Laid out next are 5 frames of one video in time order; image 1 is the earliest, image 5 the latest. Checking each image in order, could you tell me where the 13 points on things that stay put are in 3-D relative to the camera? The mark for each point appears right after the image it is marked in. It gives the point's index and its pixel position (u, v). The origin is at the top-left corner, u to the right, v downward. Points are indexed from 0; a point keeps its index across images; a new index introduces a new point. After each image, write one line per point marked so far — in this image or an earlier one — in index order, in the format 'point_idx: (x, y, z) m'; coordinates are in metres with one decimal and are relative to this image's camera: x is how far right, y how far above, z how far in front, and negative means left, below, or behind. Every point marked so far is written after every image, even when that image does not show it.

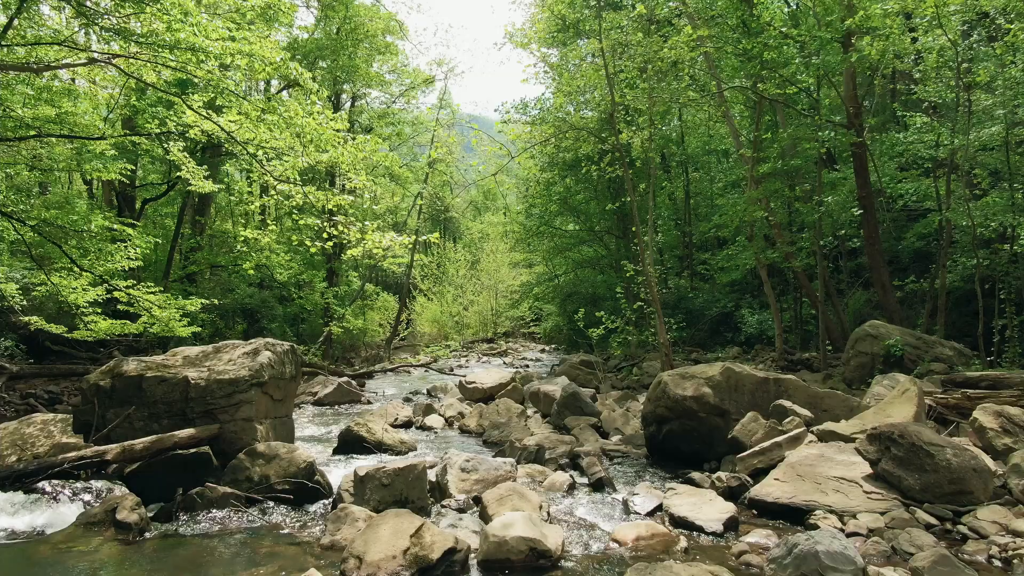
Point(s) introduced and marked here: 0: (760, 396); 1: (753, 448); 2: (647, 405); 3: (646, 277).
0: (+2.0, -0.9, +6.2) m
1: (+1.7, -1.1, +5.6) m
2: (+1.2, -1.0, +6.8) m
3: (+1.9, +0.2, +11.0) m
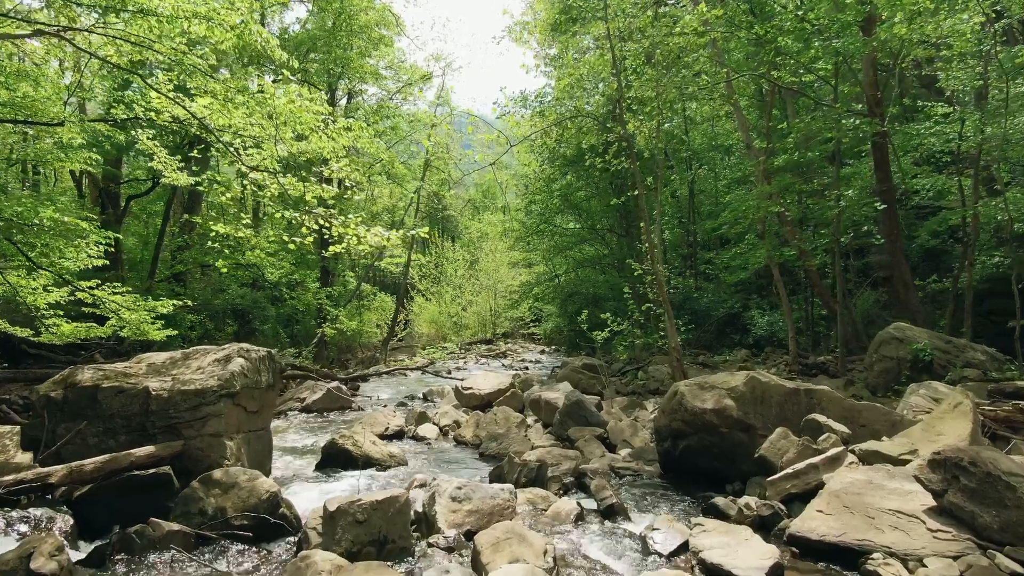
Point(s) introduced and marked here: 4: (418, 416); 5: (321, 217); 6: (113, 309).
0: (+2.0, -0.9, +5.6) m
1: (+1.7, -1.1, +4.9) m
2: (+1.2, -1.0, +6.1) m
3: (+1.9, +0.2, +10.3) m
4: (-1.2, -1.6, +9.9) m
5: (-2.4, +0.9, +9.4) m
6: (-4.0, -0.2, +7.8) m
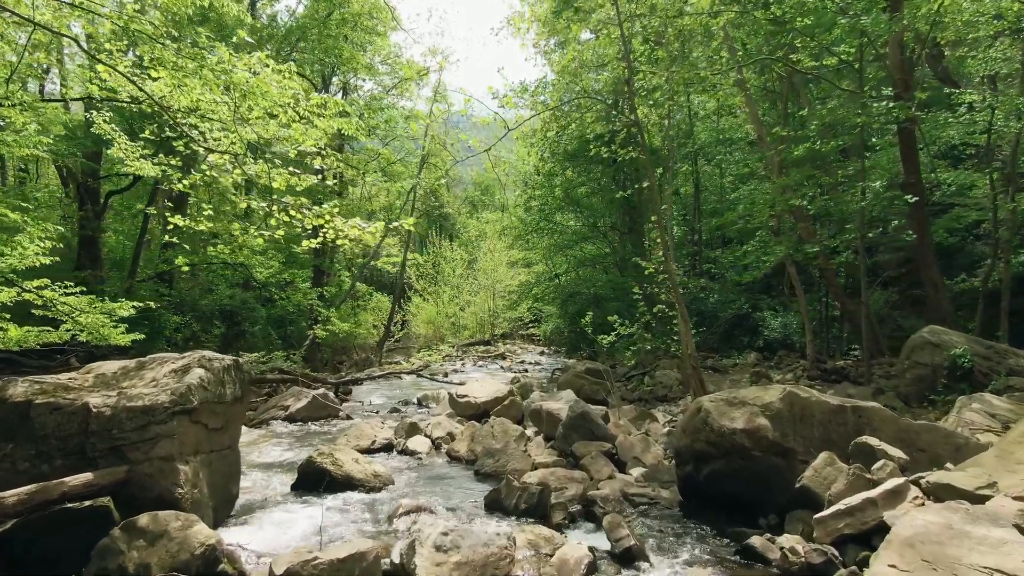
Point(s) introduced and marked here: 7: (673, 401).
0: (+2.0, -0.9, +4.8) m
1: (+1.7, -1.2, +4.1) m
2: (+1.2, -1.0, +5.3) m
3: (+1.9, +0.2, +9.6) m
4: (-1.2, -1.6, +9.1) m
5: (-2.4, +0.9, +8.6) m
6: (-4.0, -0.2, +7.1) m
7: (+2.3, -1.6, +11.1) m
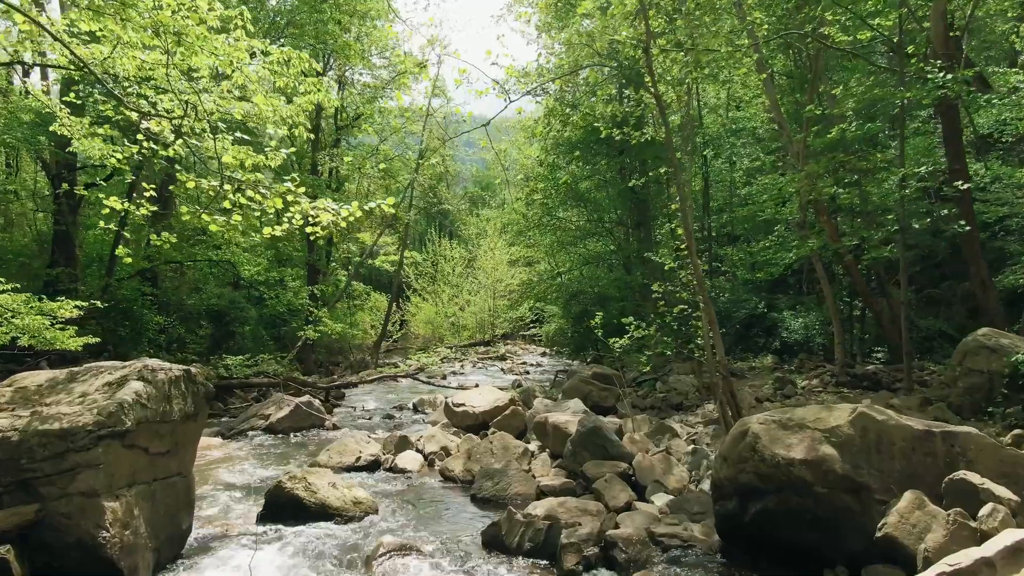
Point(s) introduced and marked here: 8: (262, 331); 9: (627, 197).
0: (+2.0, -0.8, +3.8) m
1: (+1.7, -1.1, +3.2) m
2: (+1.2, -1.0, +4.4) m
3: (+1.9, +0.2, +8.6) m
4: (-1.2, -1.6, +8.2) m
5: (-2.4, +0.9, +7.7) m
6: (-4.0, -0.2, +6.1) m
7: (+2.3, -1.6, +10.2) m
8: (-6.1, -1.1, +19.0) m
9: (+2.5, +2.0, +17.2) m
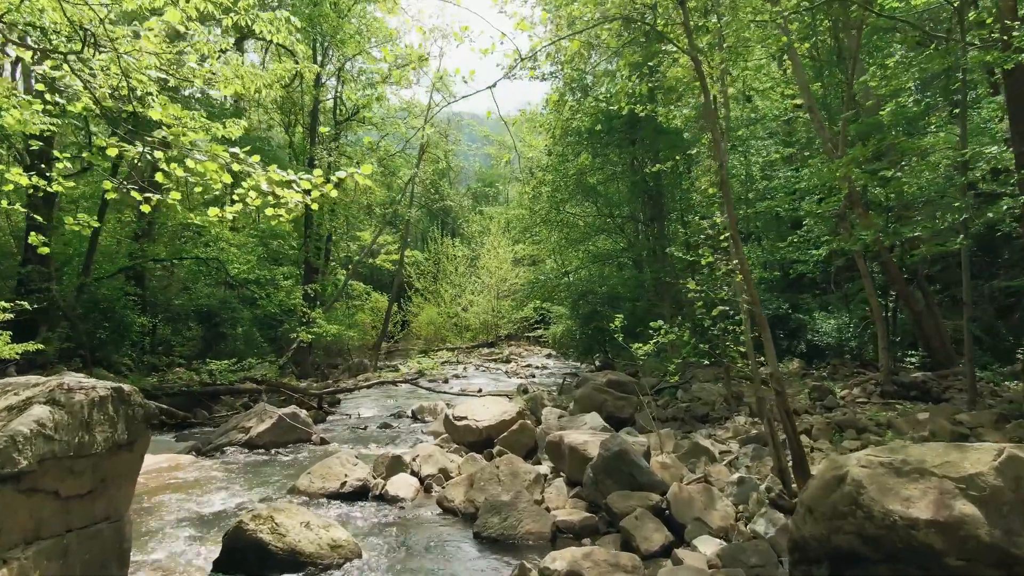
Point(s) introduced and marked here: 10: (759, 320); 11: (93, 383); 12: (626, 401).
0: (+2.0, -0.8, +2.8) m
1: (+1.8, -1.1, +2.1) m
2: (+1.2, -1.0, +3.3) m
3: (+2.0, +0.2, +7.6) m
4: (-1.1, -1.6, +7.2) m
5: (-2.3, +0.9, +6.6) m
6: (-3.9, -0.2, +5.1) m
7: (+2.4, -1.6, +9.1) m
8: (-6.0, -1.0, +18.0) m
9: (+2.7, +2.0, +16.2) m
10: (+2.1, -0.6, +6.4) m
11: (-2.1, -0.5, +3.9) m
12: (+1.5, -1.4, +10.0) m
